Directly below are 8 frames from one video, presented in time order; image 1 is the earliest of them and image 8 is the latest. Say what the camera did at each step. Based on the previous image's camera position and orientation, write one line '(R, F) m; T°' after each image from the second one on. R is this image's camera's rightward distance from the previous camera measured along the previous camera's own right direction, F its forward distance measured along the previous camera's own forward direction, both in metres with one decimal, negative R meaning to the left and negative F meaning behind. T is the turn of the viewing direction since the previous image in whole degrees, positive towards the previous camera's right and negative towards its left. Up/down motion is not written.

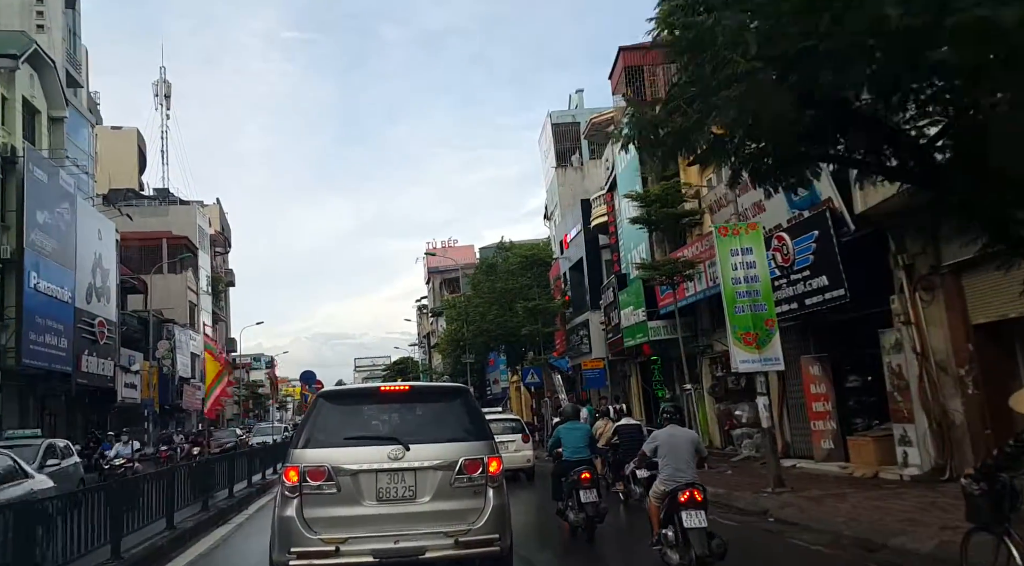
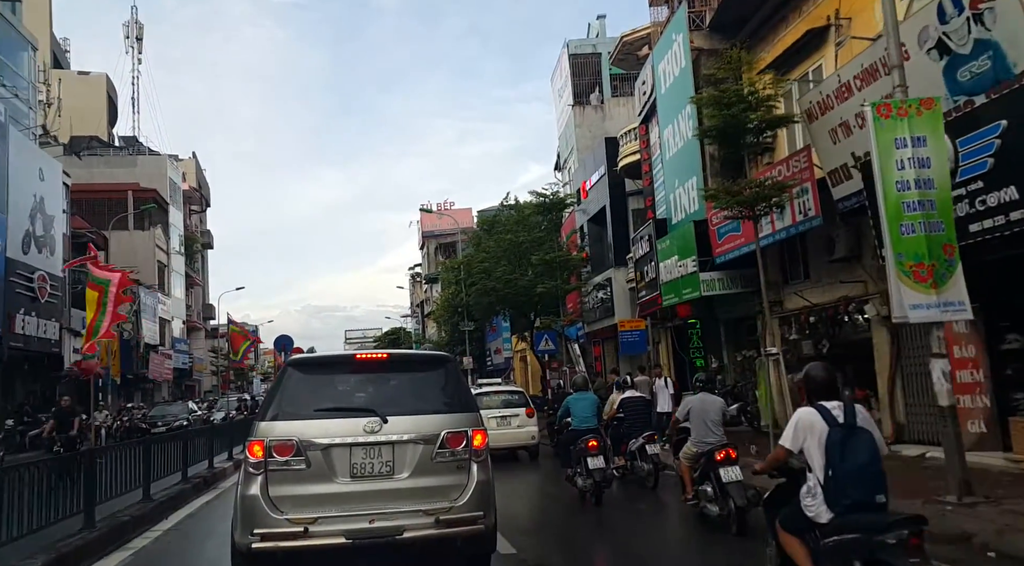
(-0.6, +4.1) m; +1°
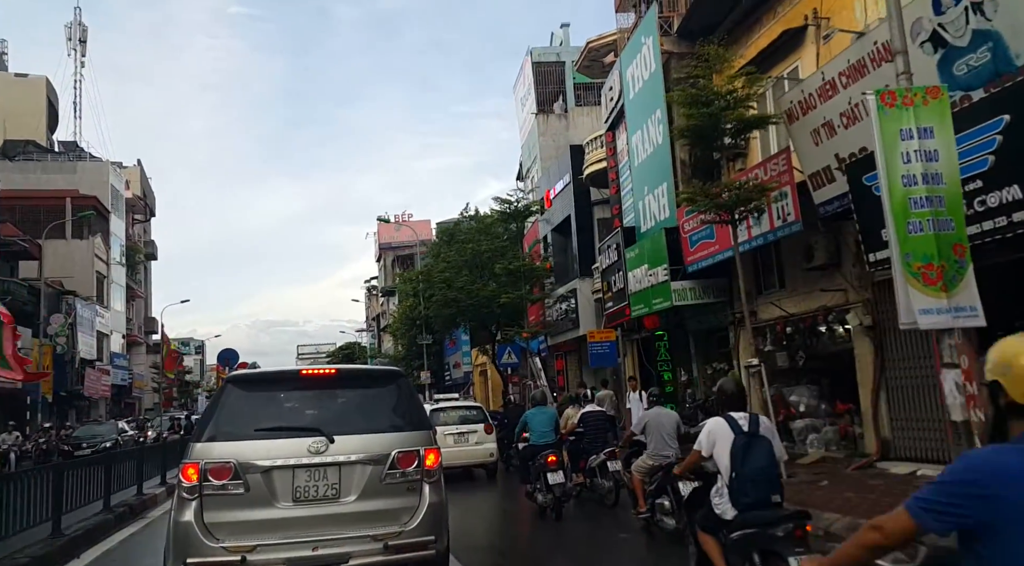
(-0.1, +0.9) m; +3°
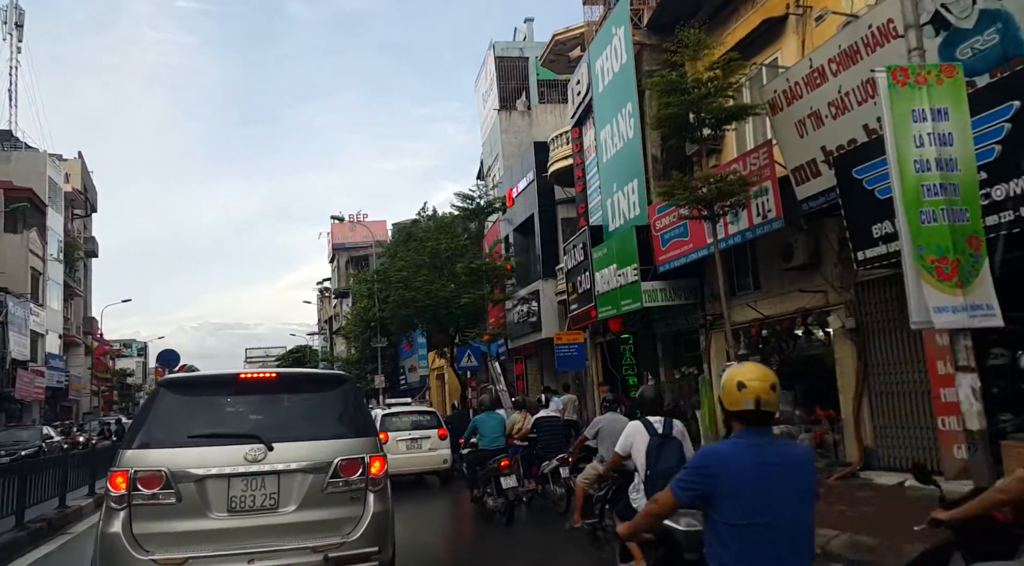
(-0.2, +0.9) m; +3°
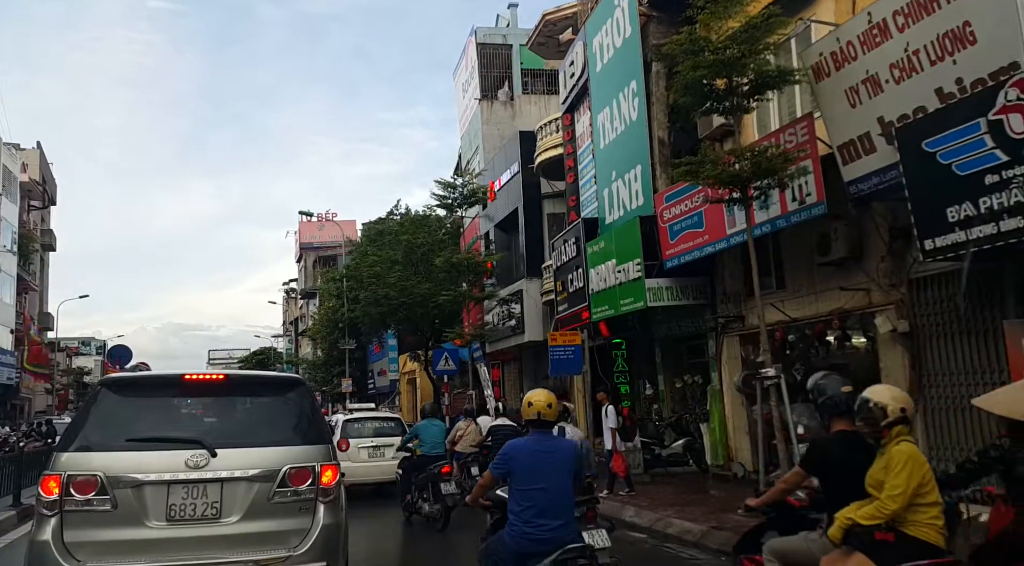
(-0.4, +1.8) m; +2°
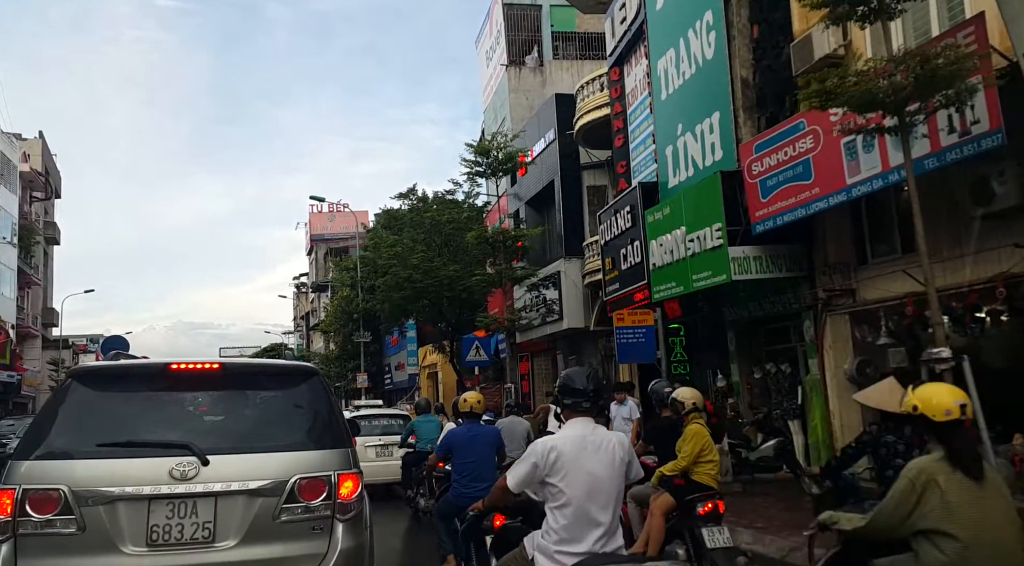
(-0.7, +2.4) m; -1°
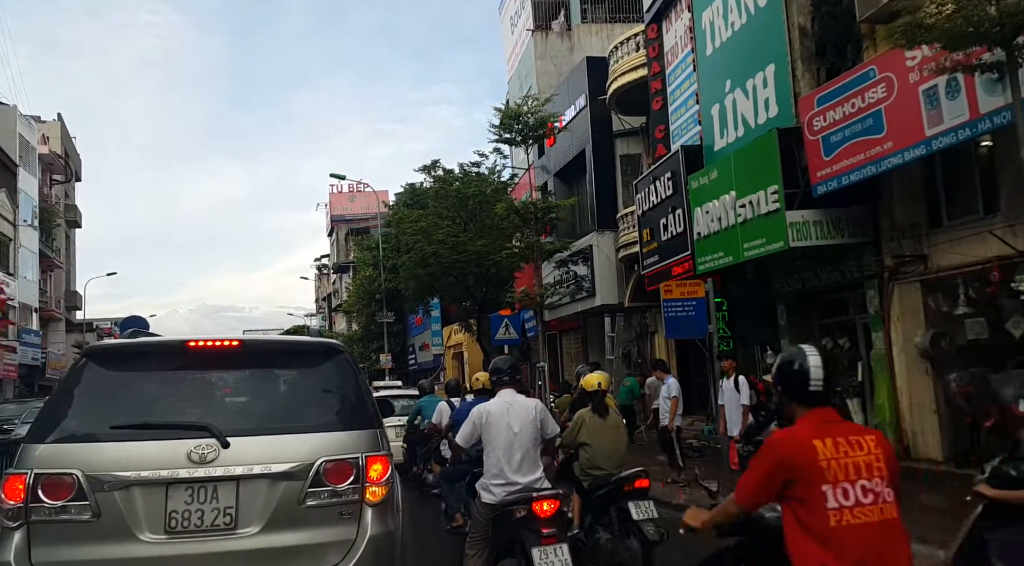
(-0.3, +0.9) m; -1°
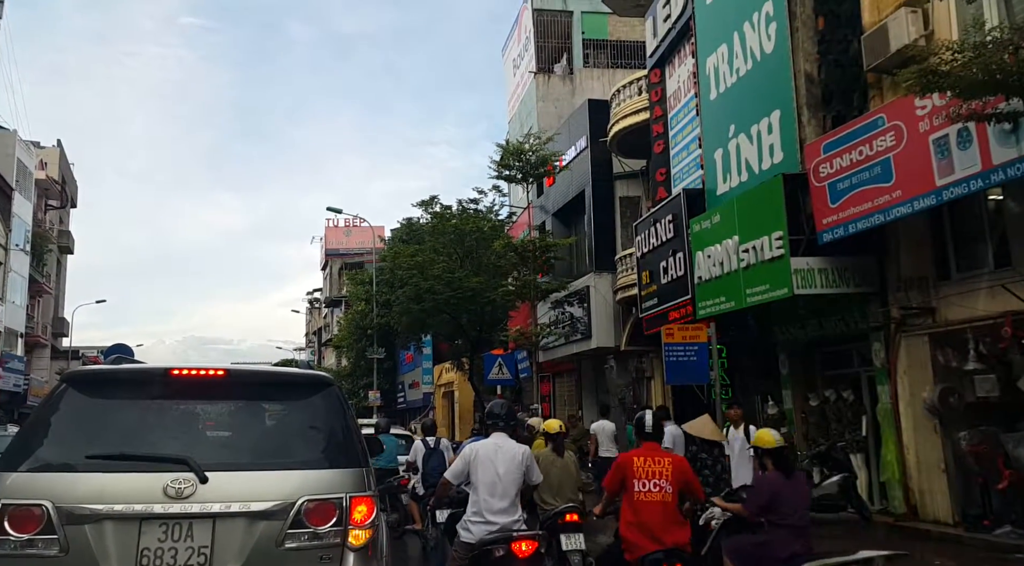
(-0.1, +0.3) m; 0°
